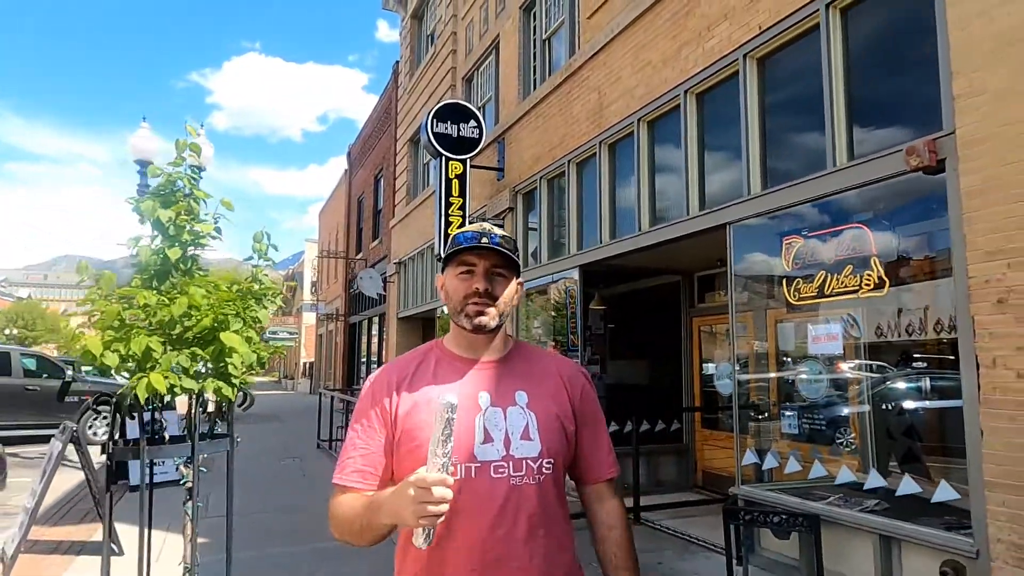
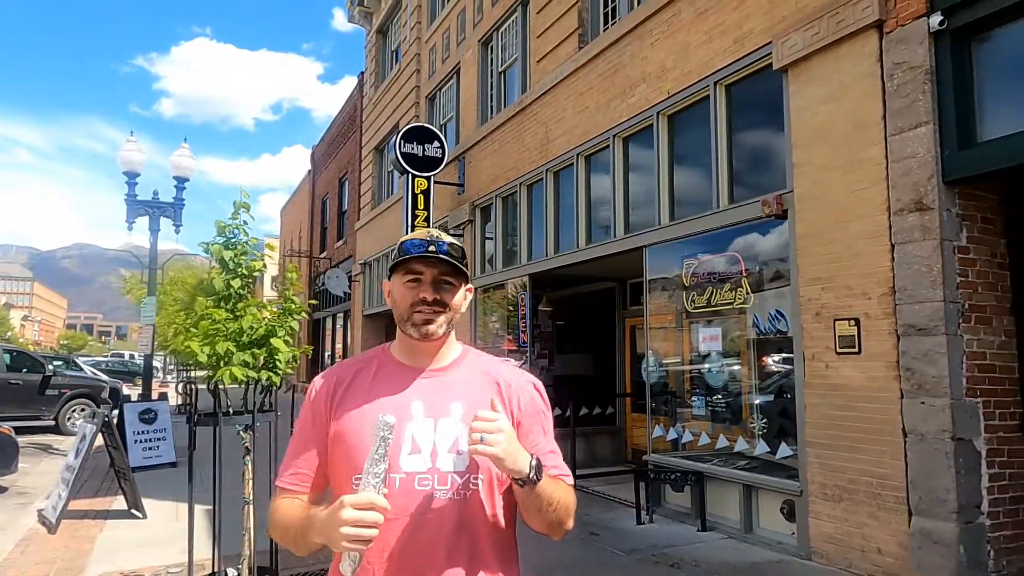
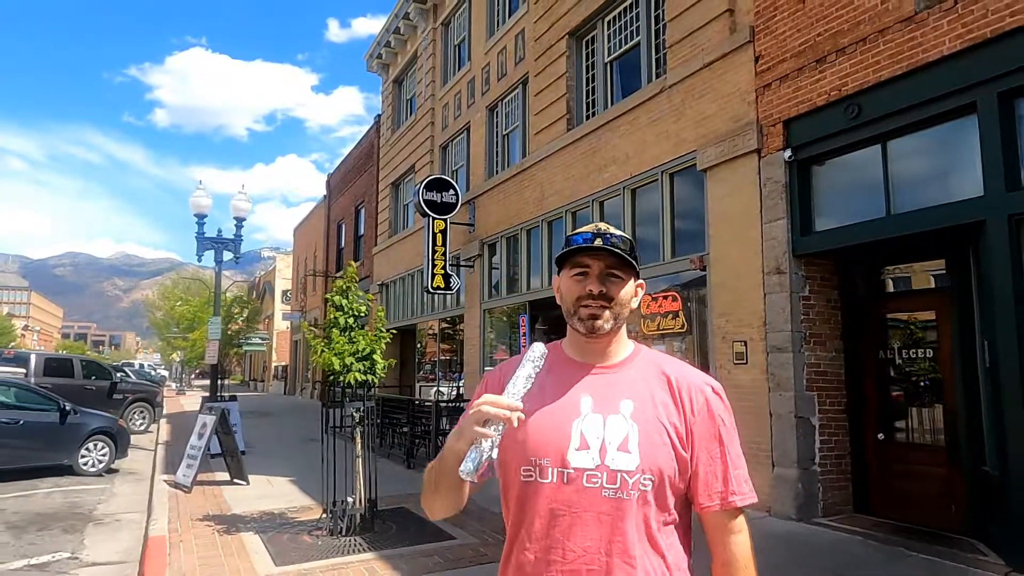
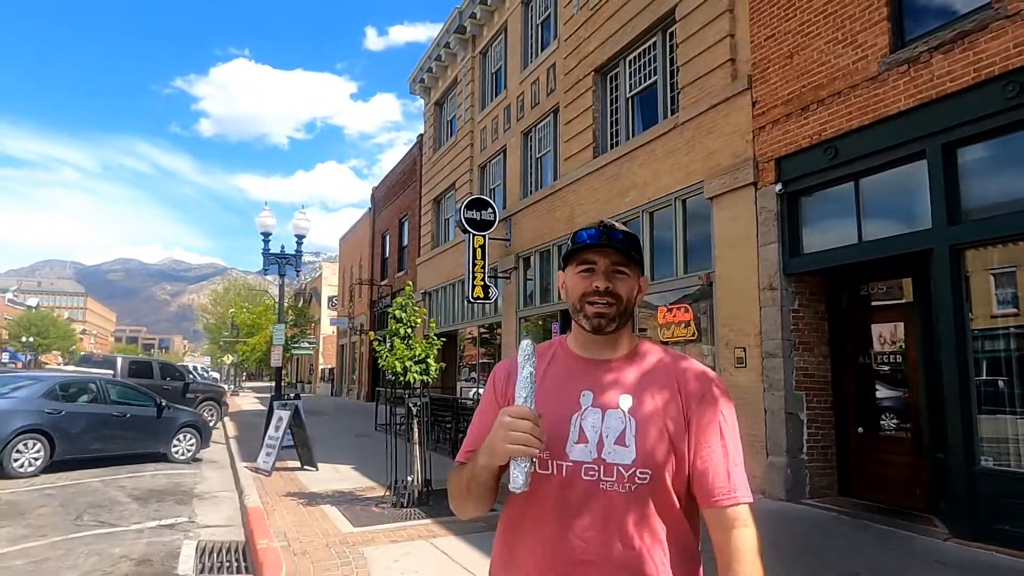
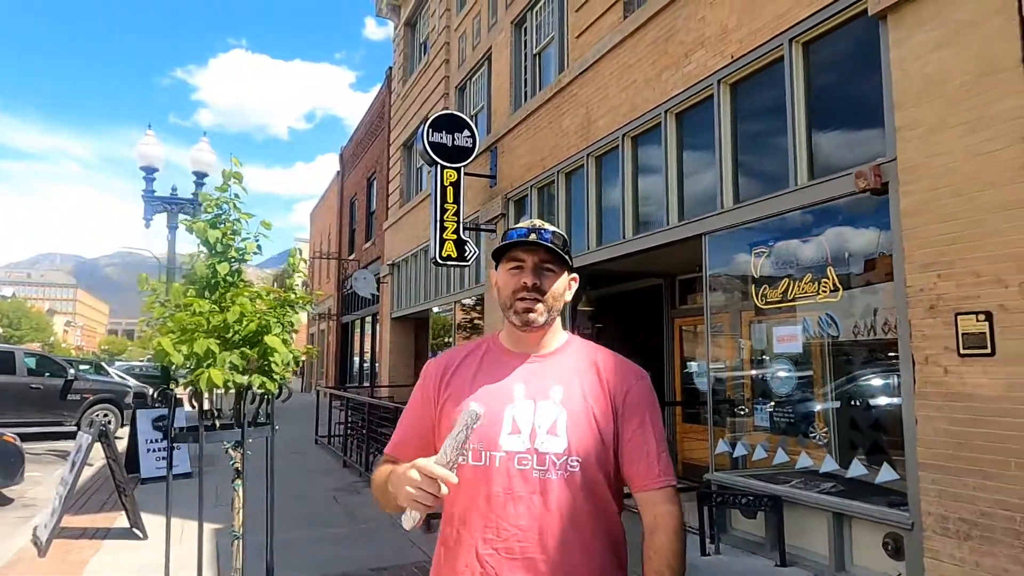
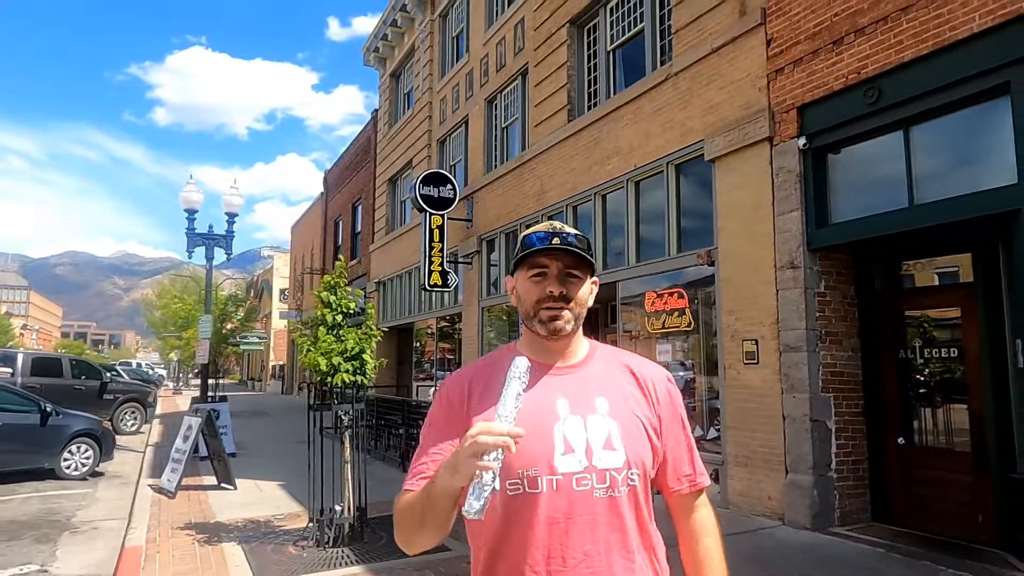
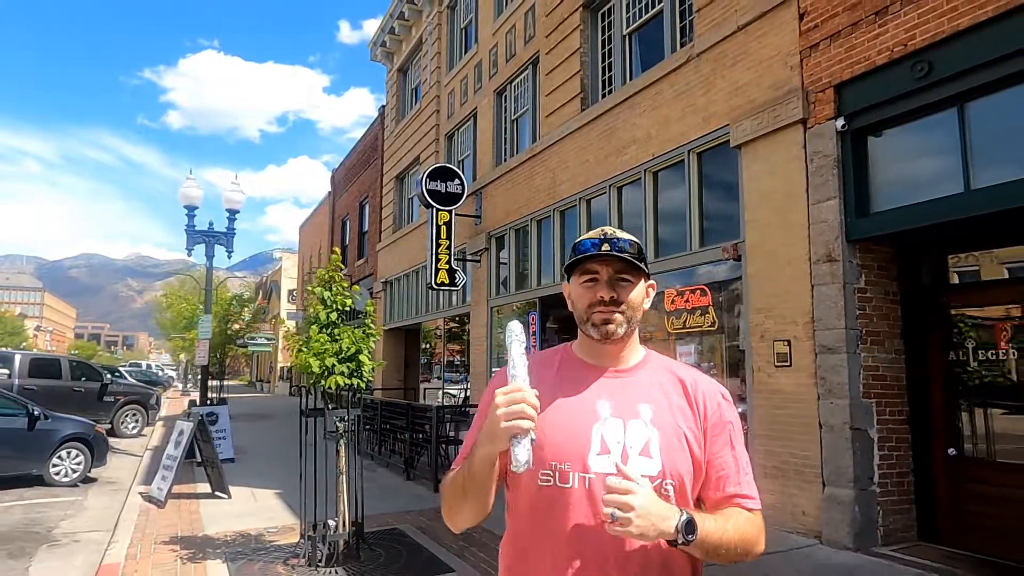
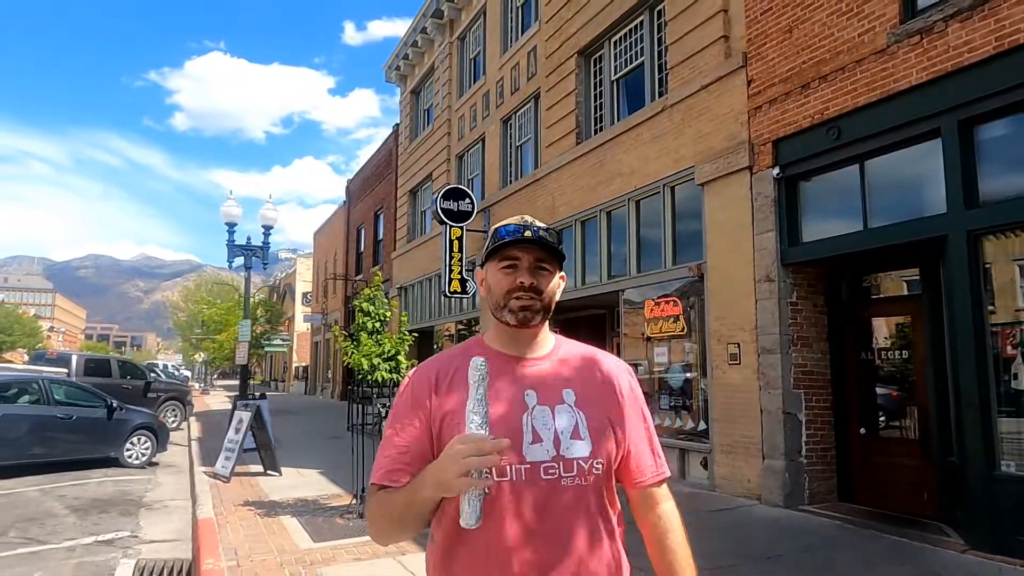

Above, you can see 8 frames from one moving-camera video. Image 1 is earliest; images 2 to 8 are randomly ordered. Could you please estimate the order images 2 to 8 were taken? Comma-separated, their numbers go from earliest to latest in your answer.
5, 2, 7, 6, 3, 8, 4
